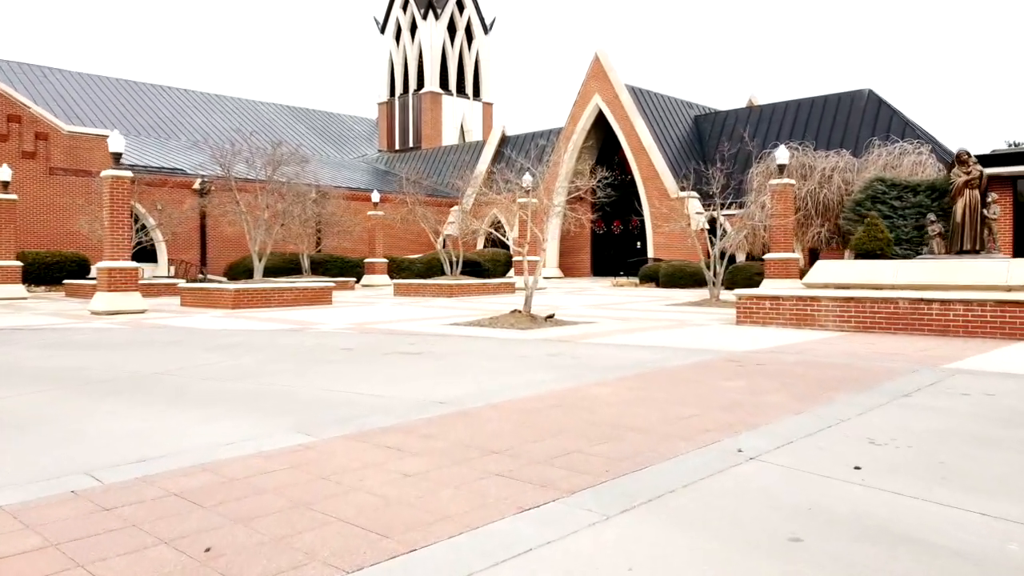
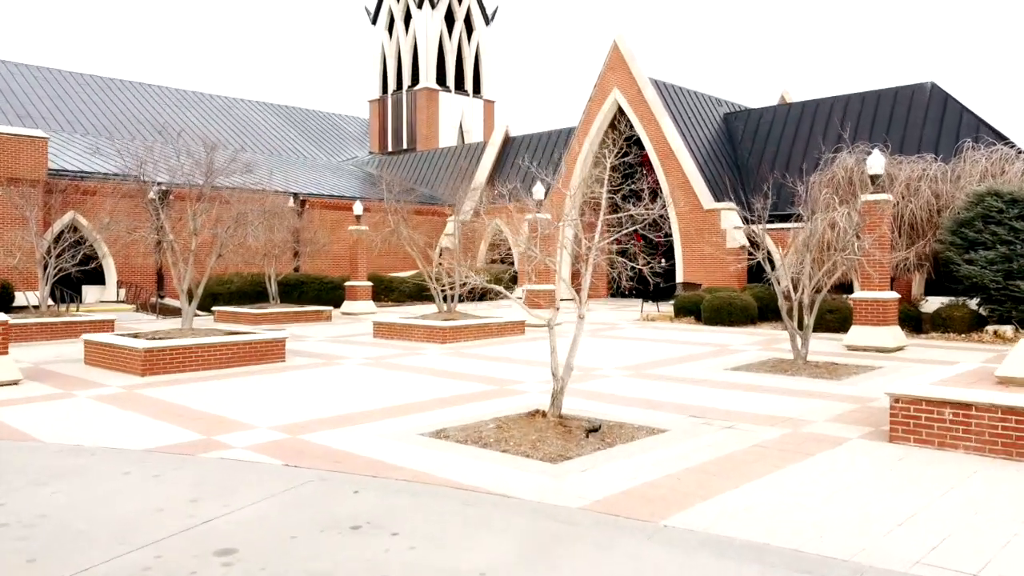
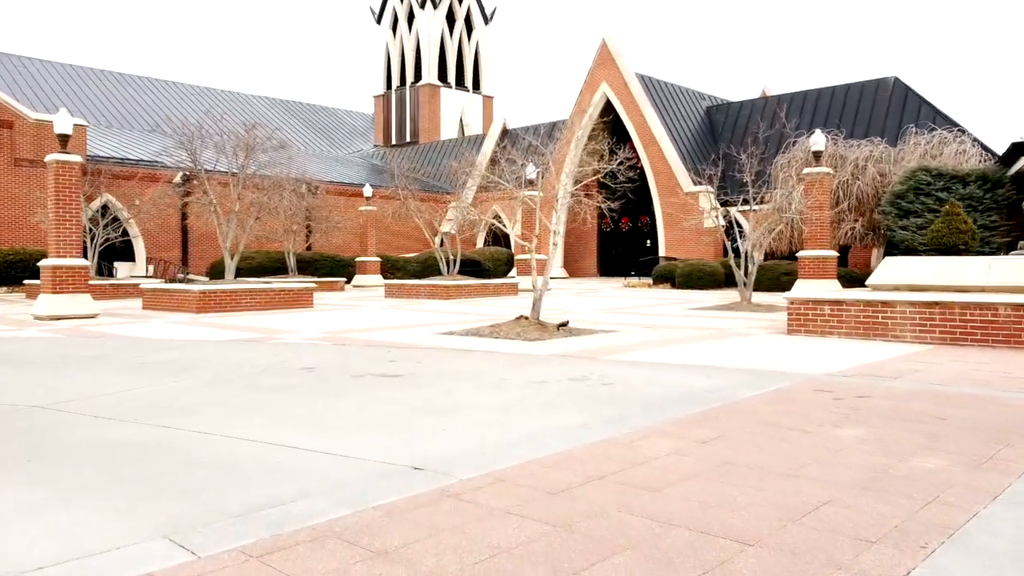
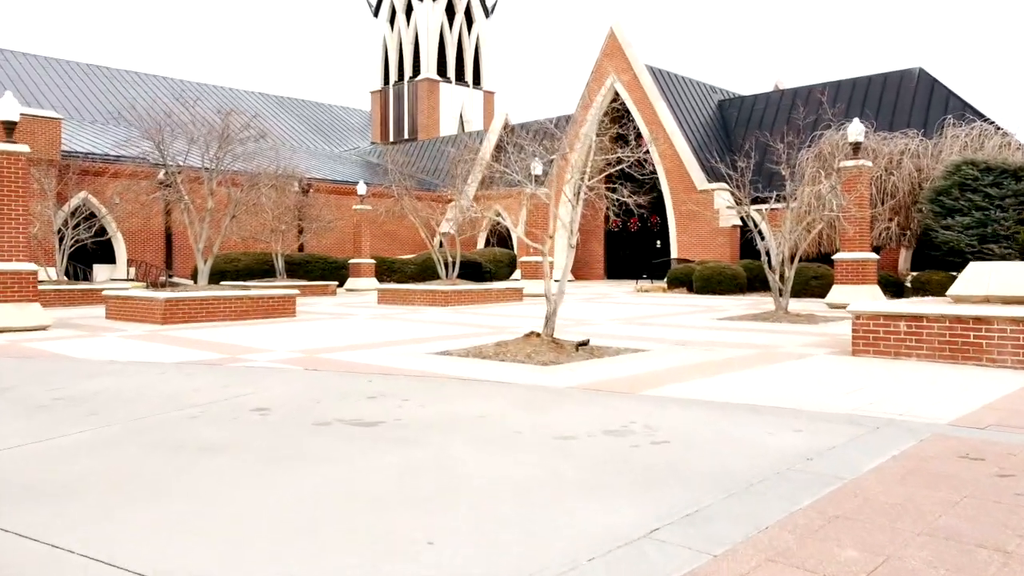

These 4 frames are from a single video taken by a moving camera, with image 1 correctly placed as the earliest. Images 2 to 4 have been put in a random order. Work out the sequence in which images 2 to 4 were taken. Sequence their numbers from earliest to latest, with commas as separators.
3, 4, 2
